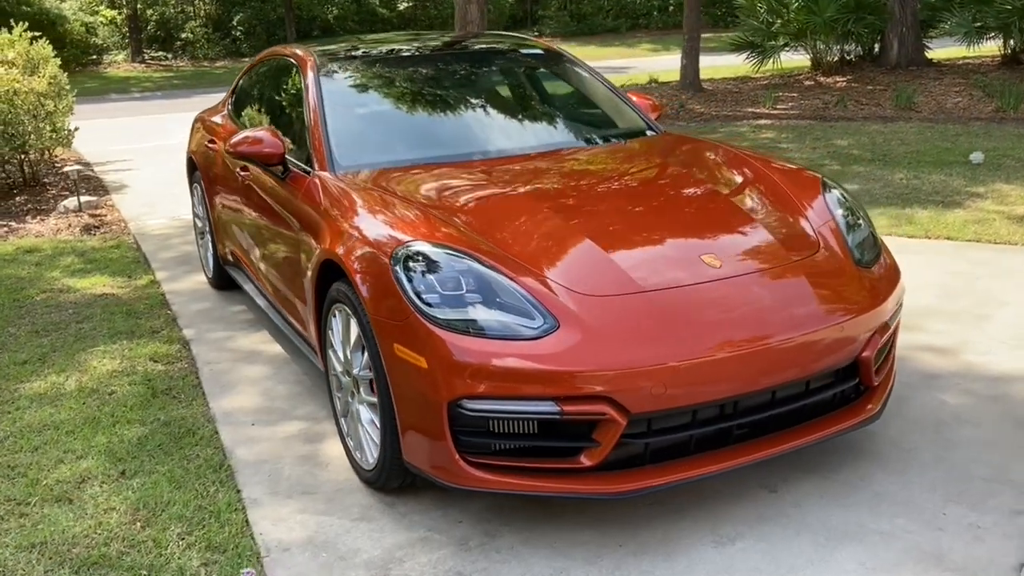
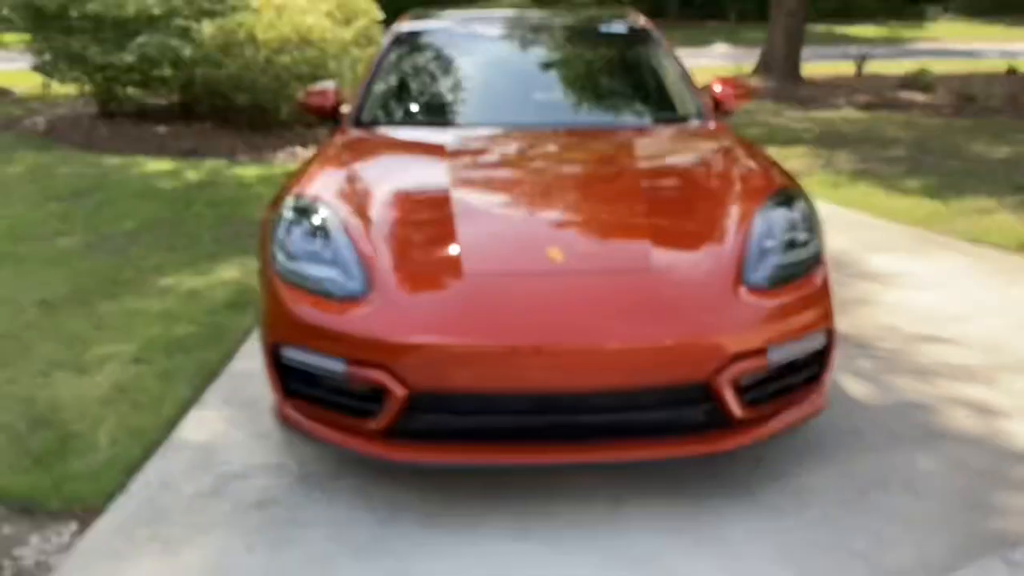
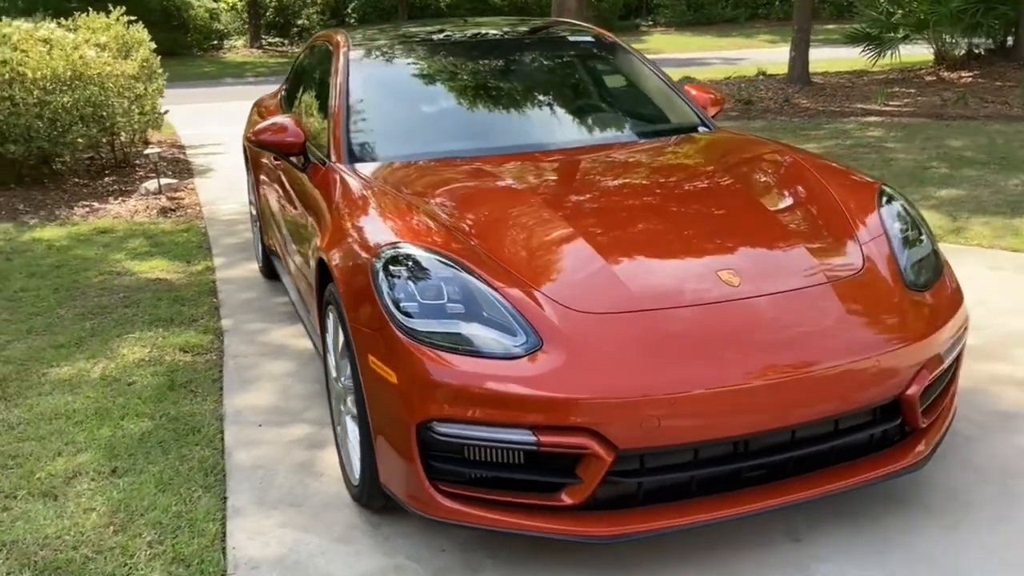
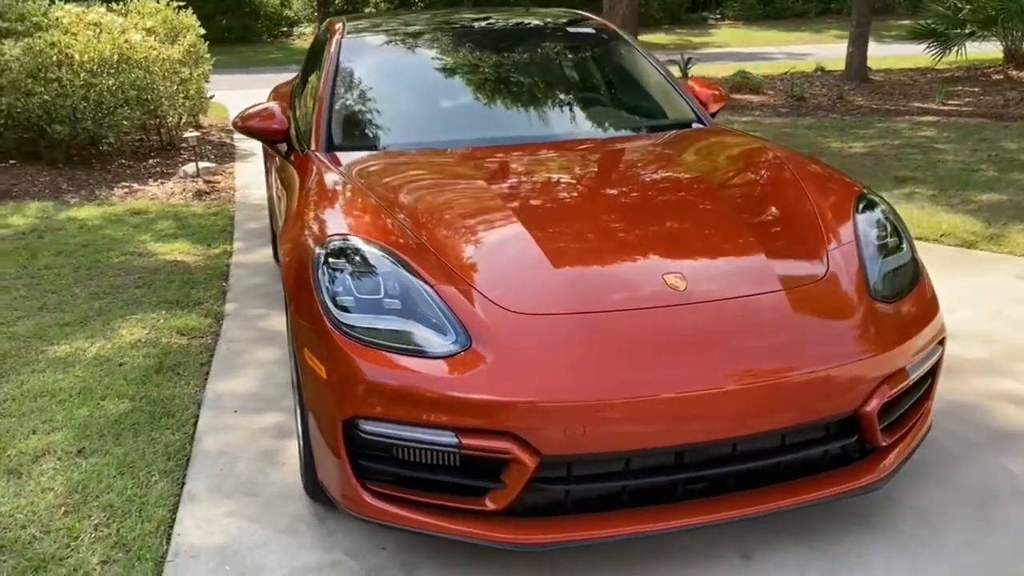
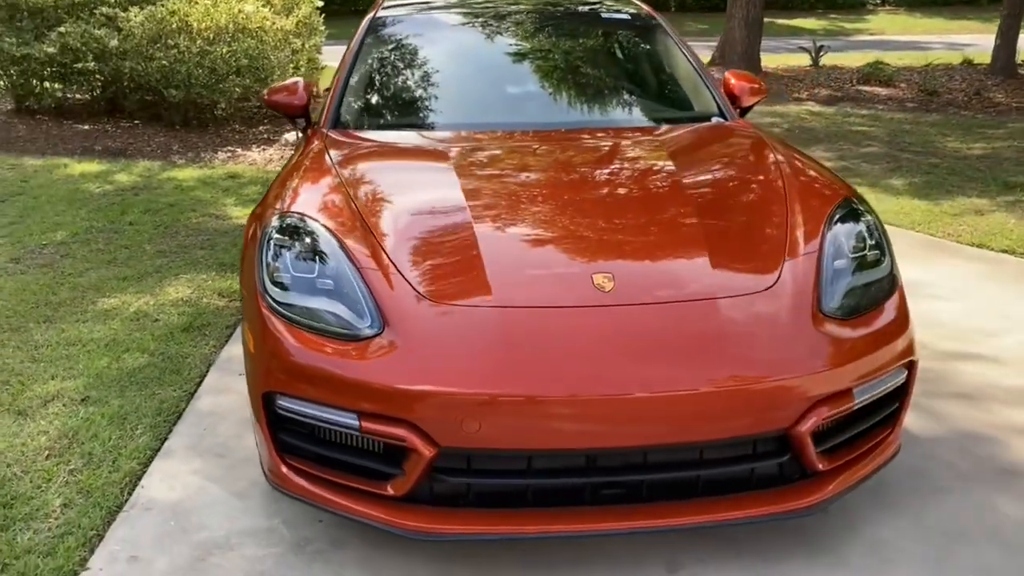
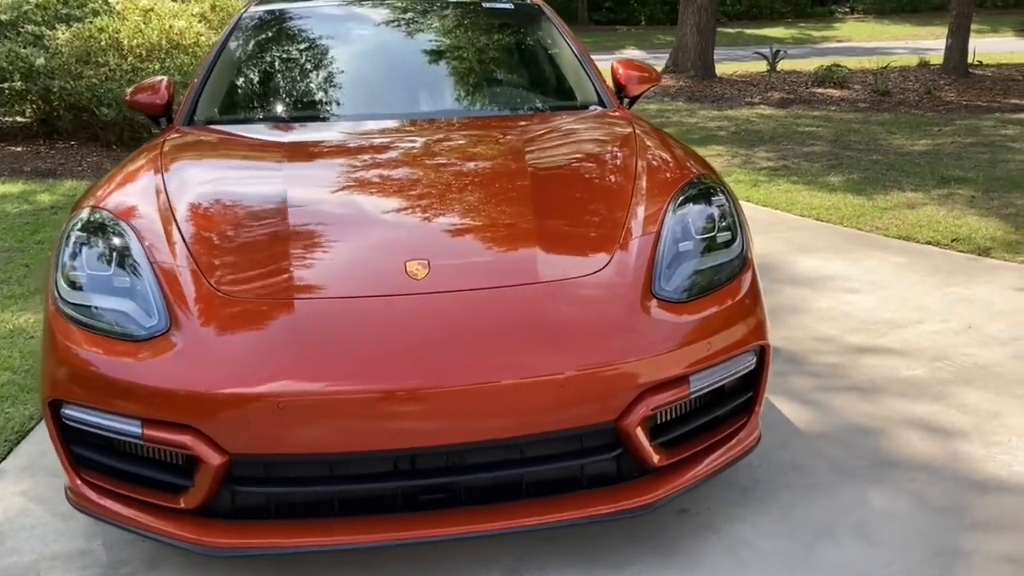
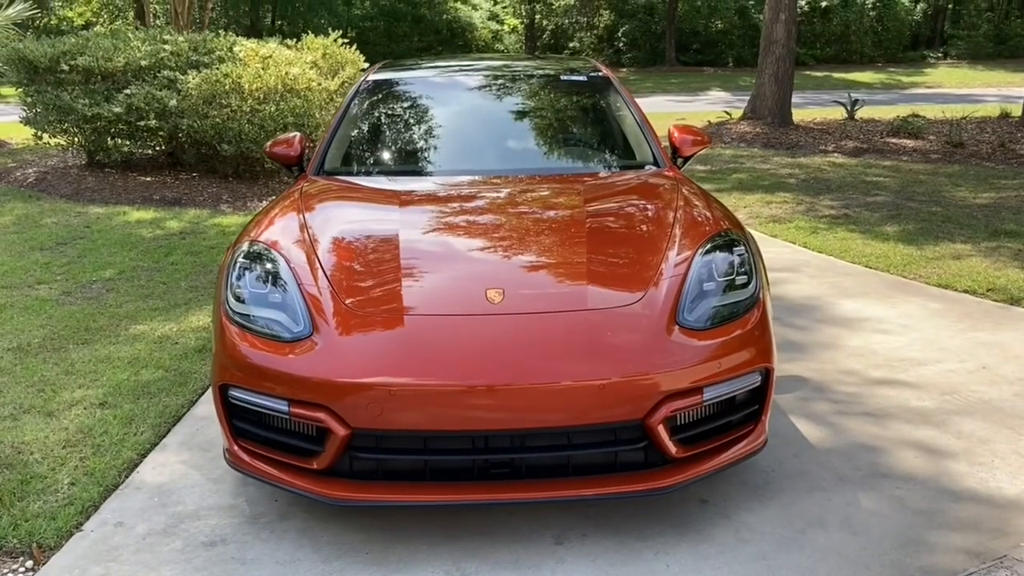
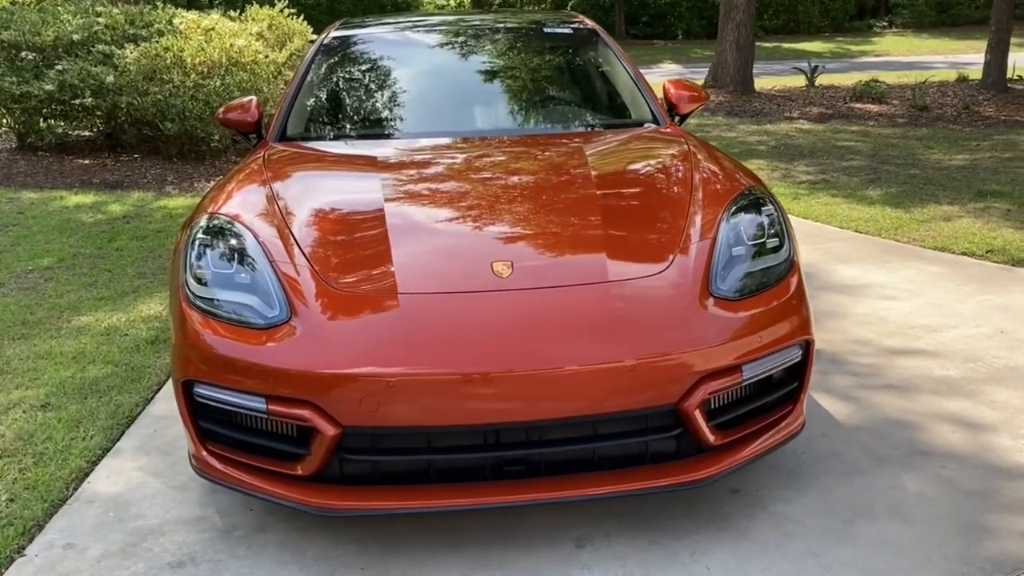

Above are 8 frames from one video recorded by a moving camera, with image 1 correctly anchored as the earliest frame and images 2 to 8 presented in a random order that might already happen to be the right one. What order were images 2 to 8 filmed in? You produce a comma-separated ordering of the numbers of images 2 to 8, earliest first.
3, 4, 5, 2, 7, 8, 6
